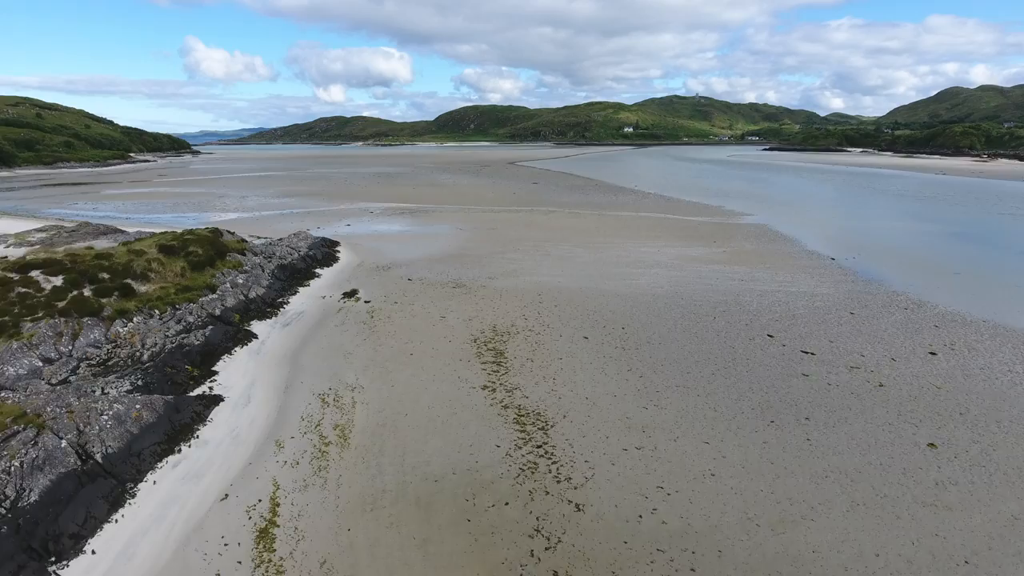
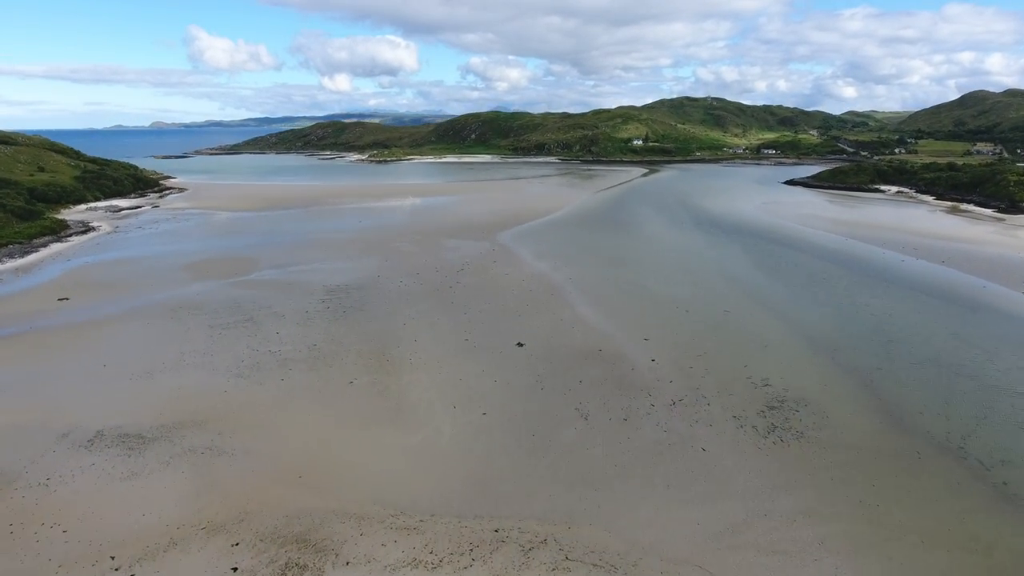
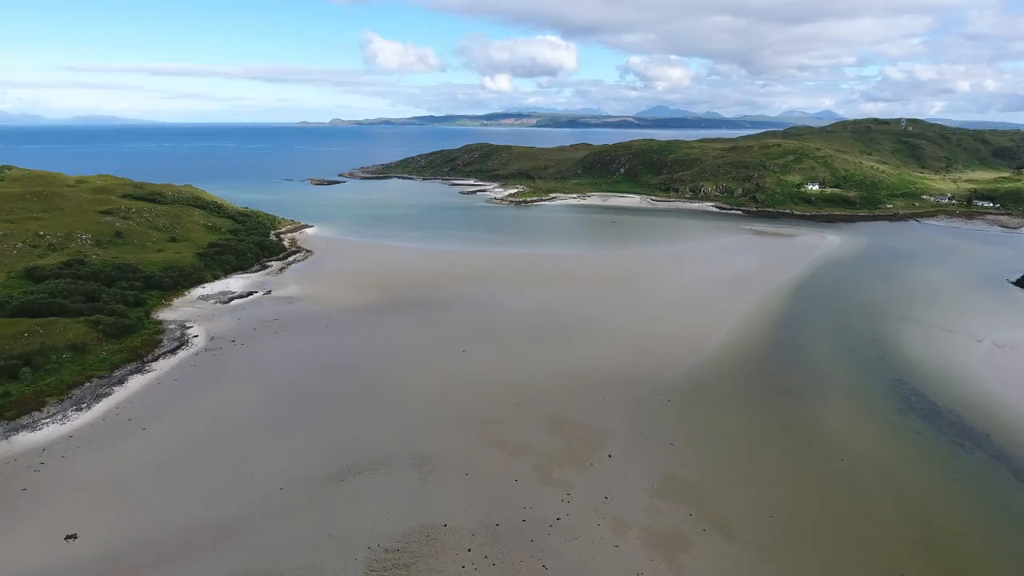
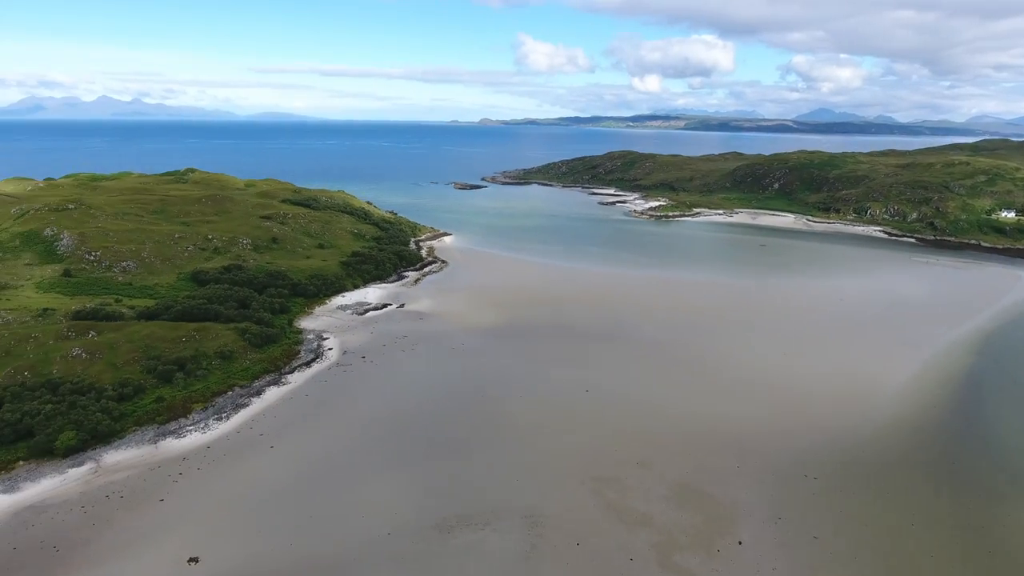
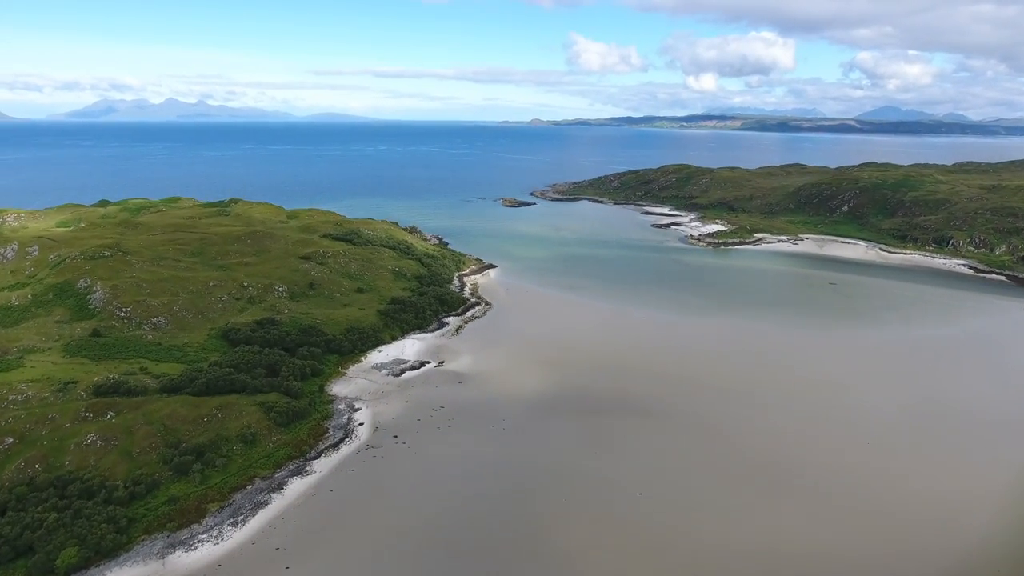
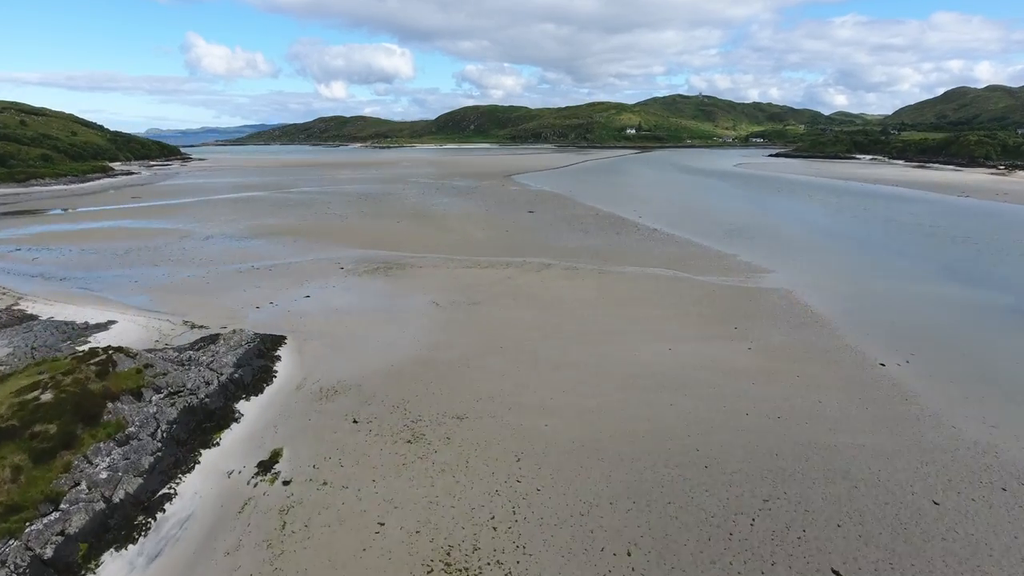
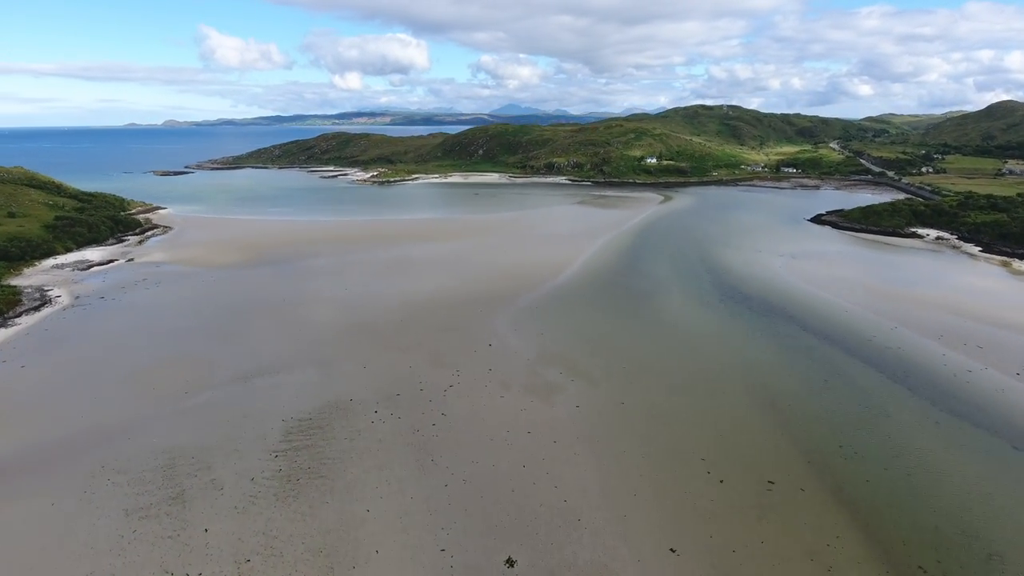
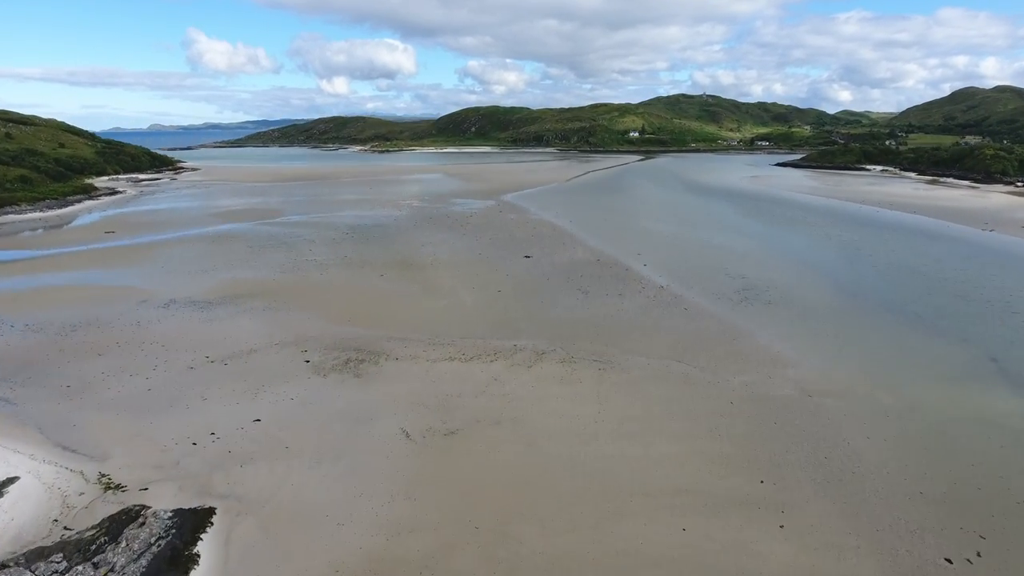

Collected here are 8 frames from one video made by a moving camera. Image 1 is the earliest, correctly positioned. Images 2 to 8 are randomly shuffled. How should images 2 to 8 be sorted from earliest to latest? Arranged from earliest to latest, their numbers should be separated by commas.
6, 8, 2, 7, 3, 4, 5
